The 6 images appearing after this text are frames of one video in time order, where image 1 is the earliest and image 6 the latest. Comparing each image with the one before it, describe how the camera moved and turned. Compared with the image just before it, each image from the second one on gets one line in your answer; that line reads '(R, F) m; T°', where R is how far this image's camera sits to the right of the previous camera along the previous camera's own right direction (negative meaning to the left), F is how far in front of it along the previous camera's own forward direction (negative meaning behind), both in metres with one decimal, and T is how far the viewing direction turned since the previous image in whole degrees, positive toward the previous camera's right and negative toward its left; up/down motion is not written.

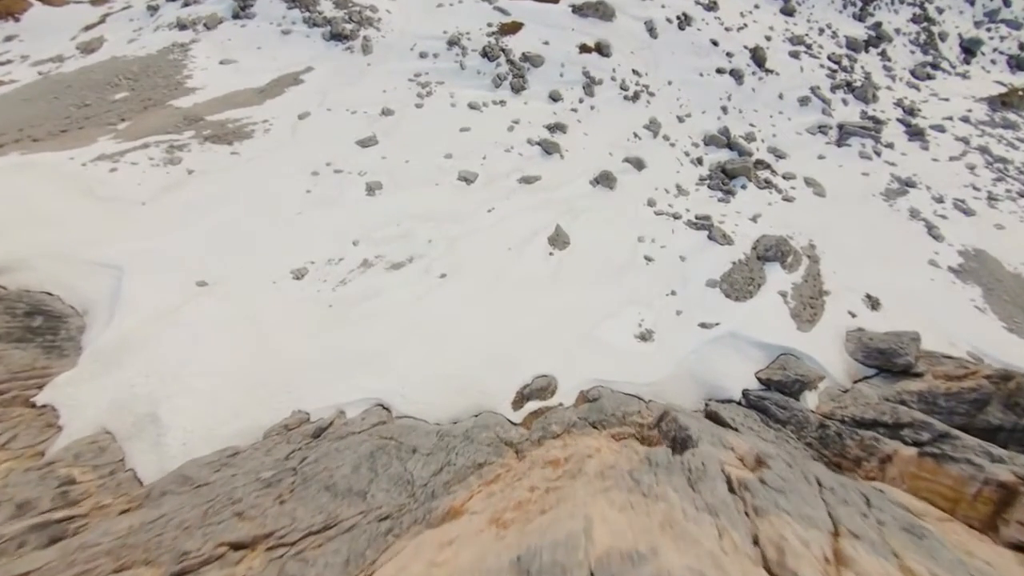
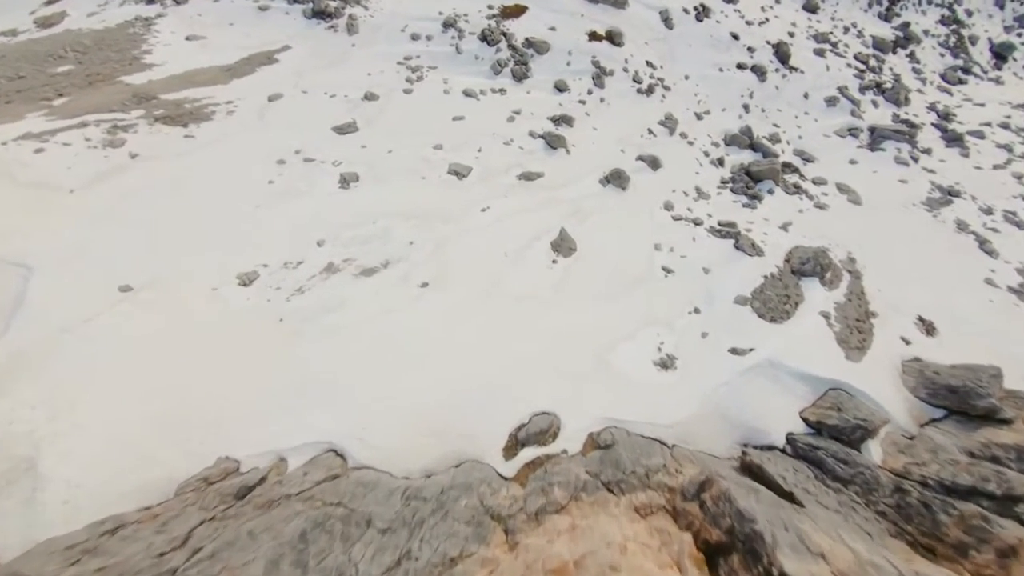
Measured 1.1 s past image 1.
(+0.1, +1.8) m; 0°
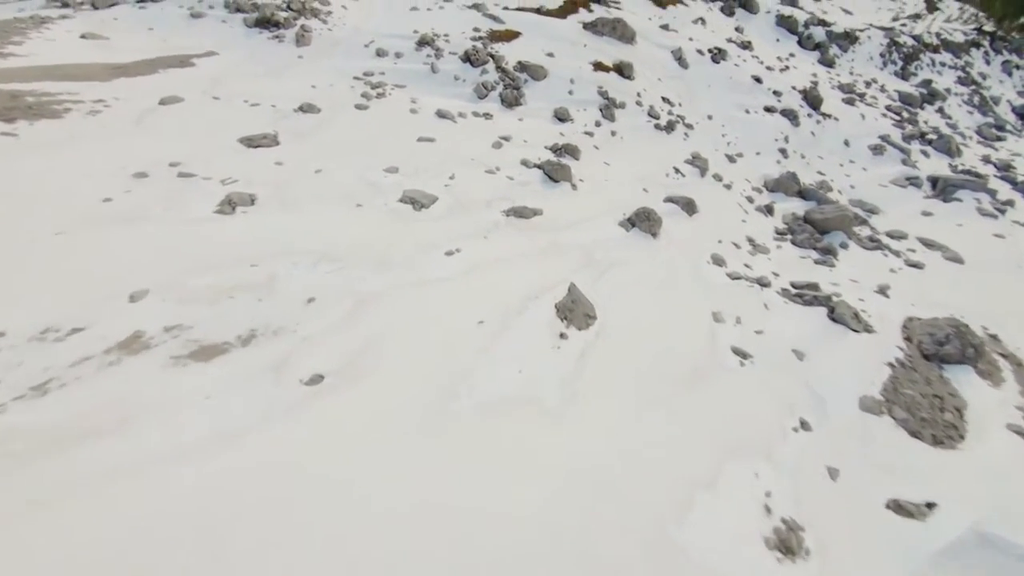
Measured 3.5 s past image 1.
(+0.2, +4.0) m; +1°
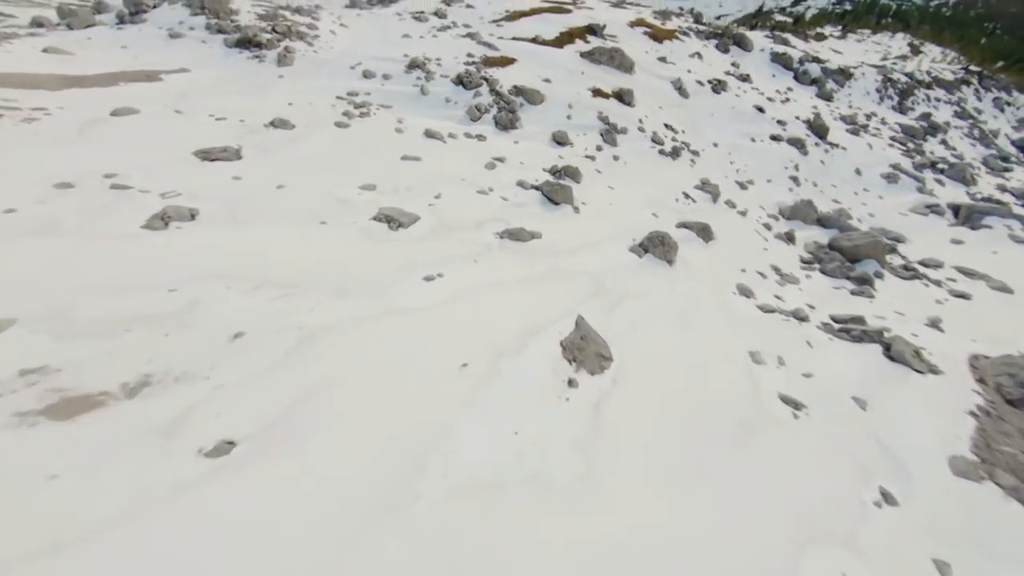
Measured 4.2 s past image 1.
(0.0, +1.2) m; 0°
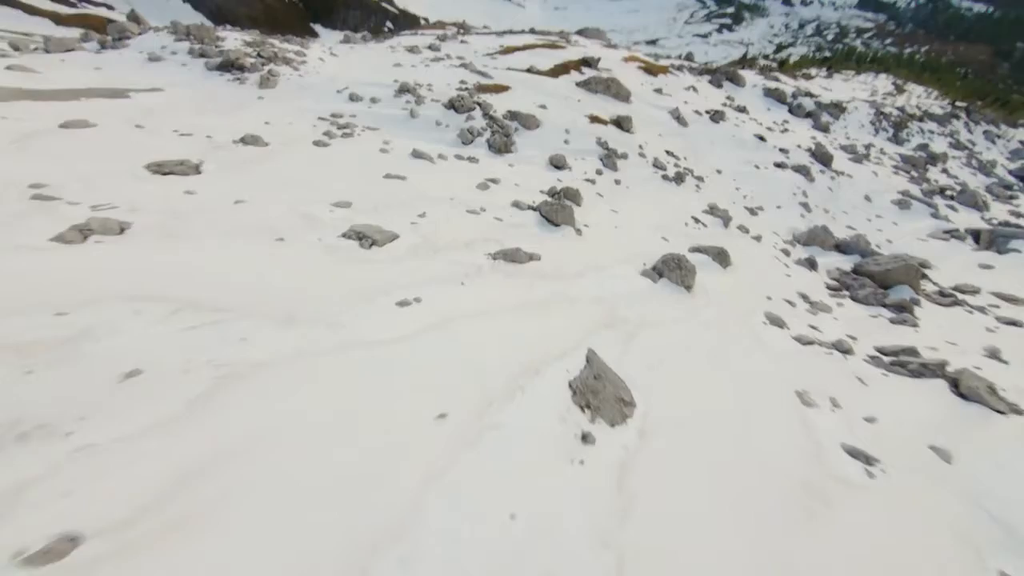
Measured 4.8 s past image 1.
(0.0, +1.0) m; 0°
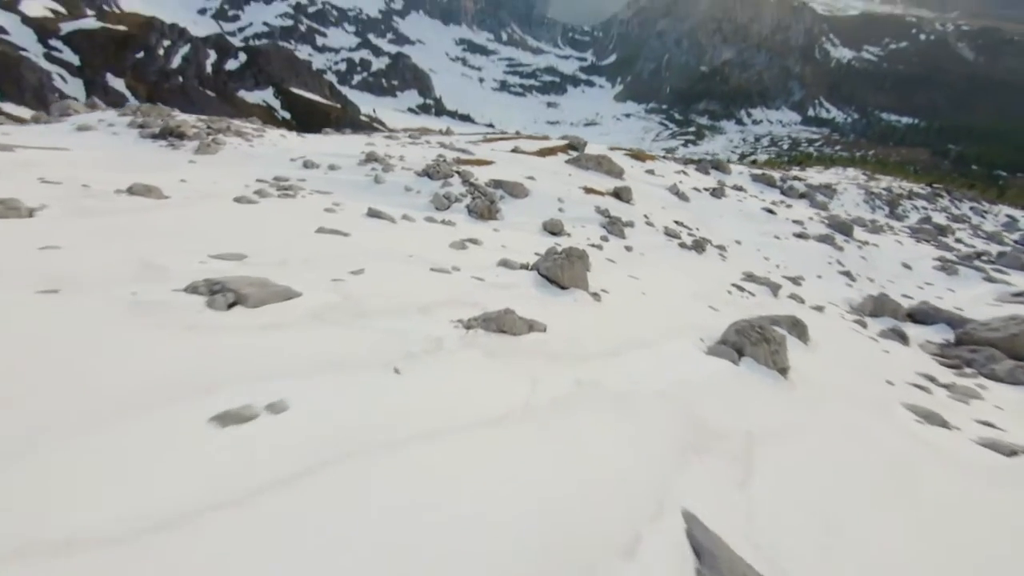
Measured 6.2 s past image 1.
(0.0, +2.4) m; +1°
